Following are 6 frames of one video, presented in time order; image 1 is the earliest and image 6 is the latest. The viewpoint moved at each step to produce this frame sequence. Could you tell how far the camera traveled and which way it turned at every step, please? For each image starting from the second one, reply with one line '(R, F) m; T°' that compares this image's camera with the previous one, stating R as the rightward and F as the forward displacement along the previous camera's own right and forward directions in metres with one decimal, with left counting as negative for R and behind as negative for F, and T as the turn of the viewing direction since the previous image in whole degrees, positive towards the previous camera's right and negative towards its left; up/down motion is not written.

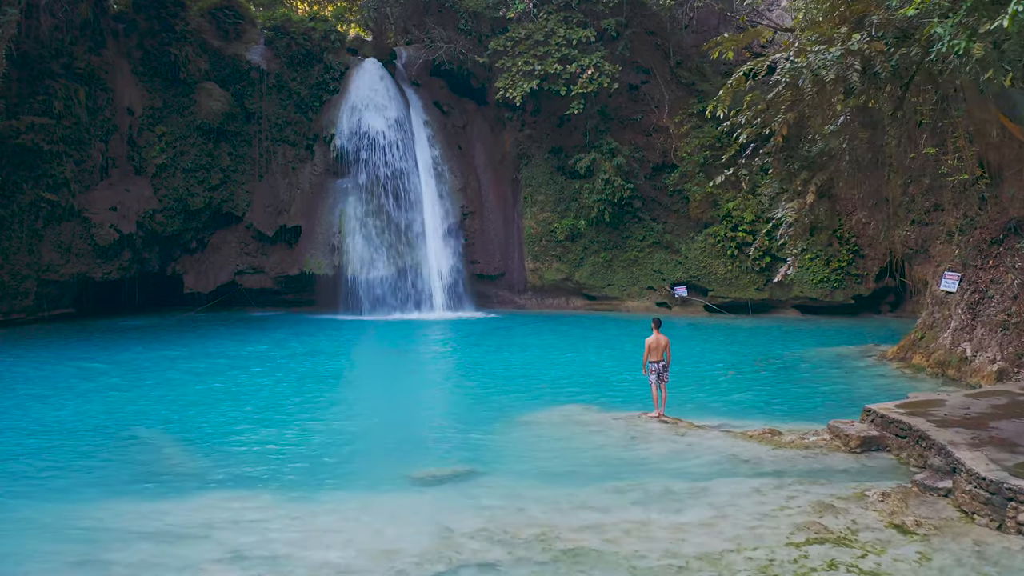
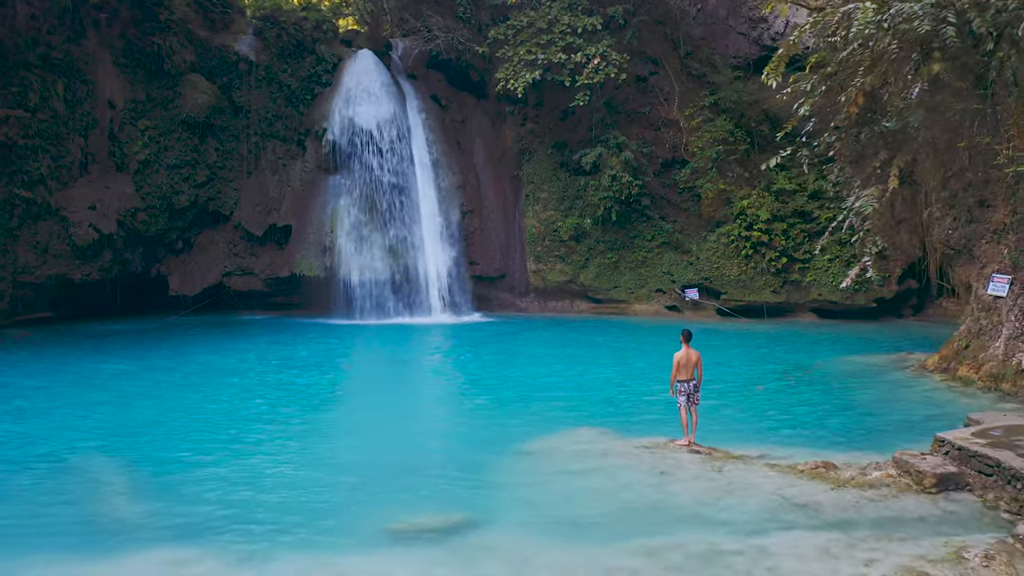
(0.0, +1.2) m; 0°
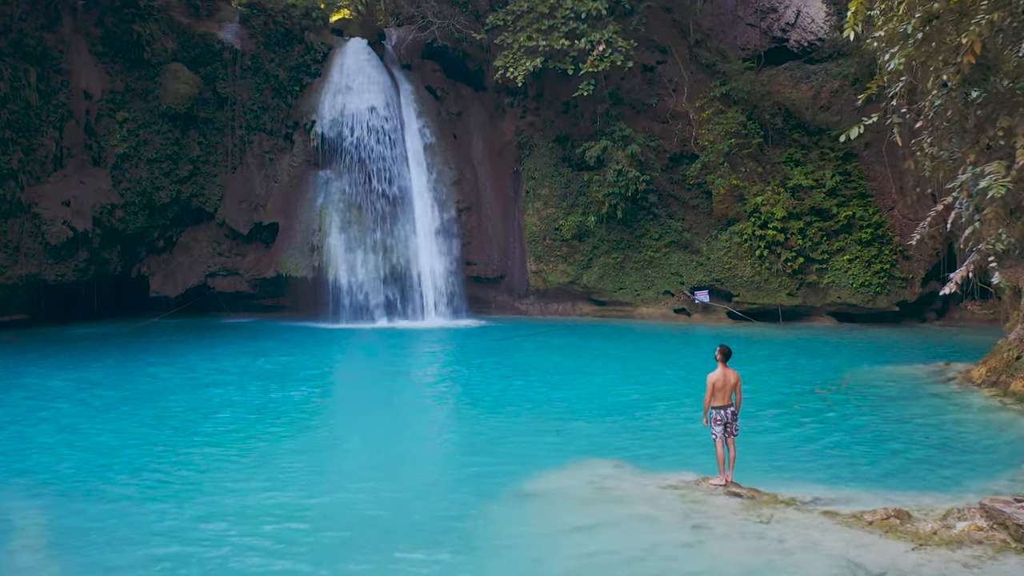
(0.0, +1.2) m; 0°
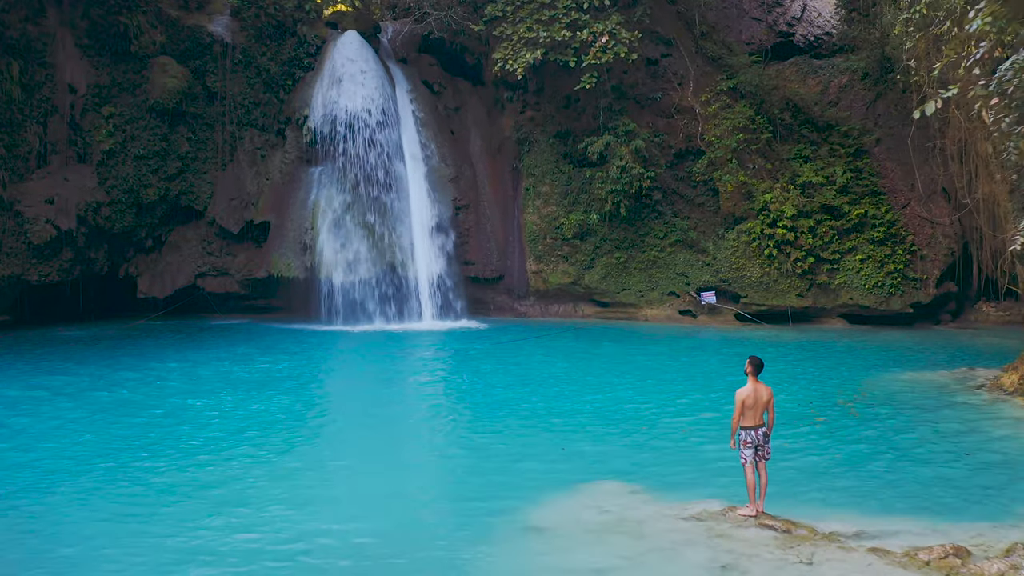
(0.0, +0.7) m; 0°
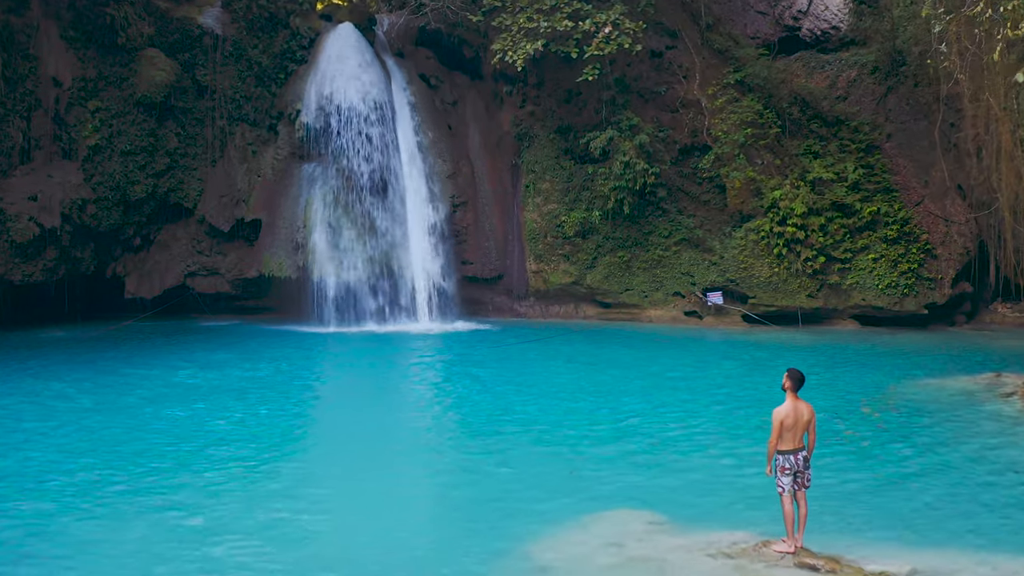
(0.0, +0.6) m; 0°
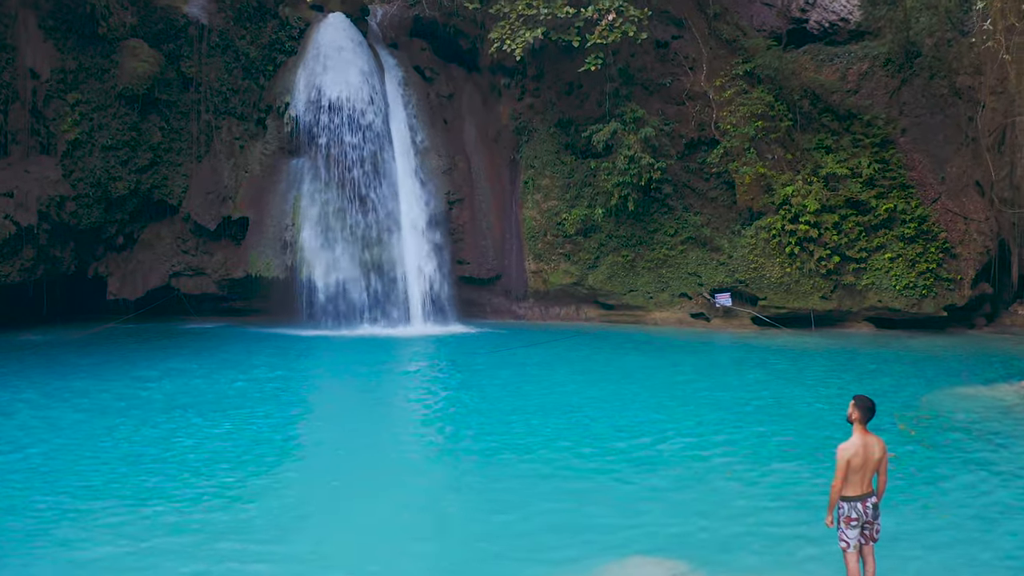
(0.0, +0.8) m; 0°
